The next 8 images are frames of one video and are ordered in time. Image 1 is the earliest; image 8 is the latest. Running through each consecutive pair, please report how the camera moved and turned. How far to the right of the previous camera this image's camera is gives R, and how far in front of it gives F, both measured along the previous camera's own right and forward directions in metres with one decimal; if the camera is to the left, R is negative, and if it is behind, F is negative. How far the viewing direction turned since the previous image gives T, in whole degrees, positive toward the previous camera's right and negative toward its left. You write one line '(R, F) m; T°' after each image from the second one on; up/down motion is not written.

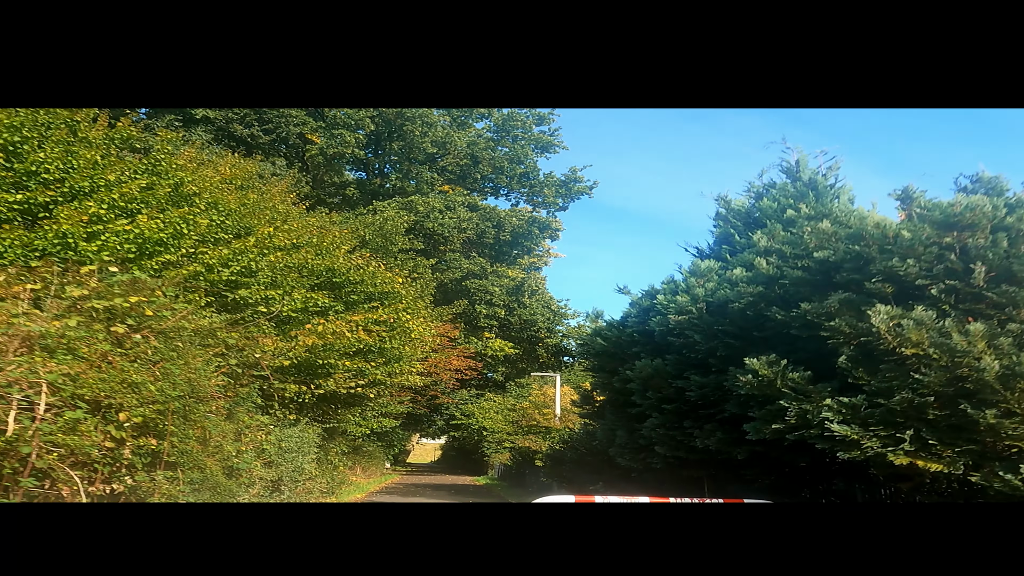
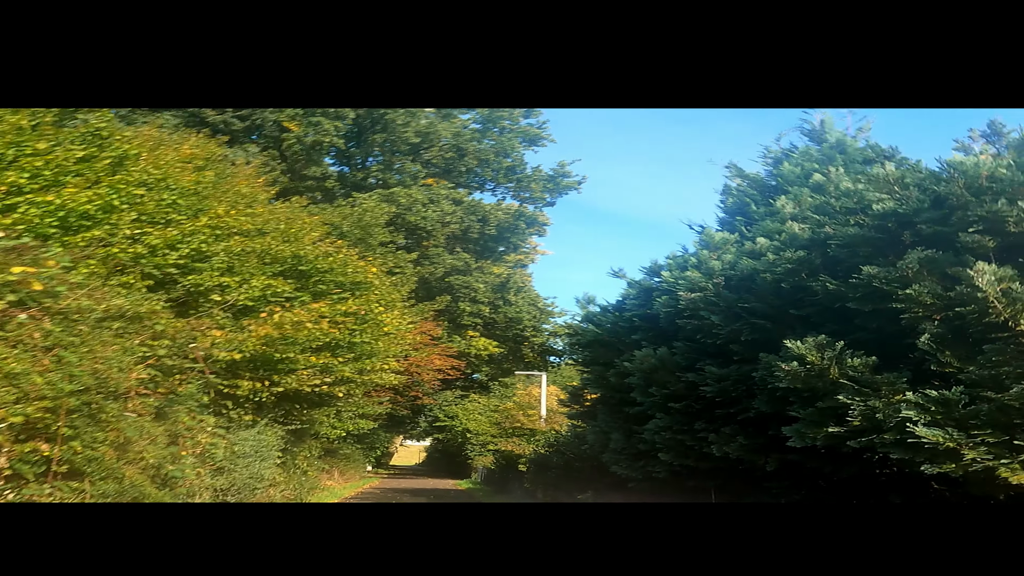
(+0.1, +0.7) m; +1°
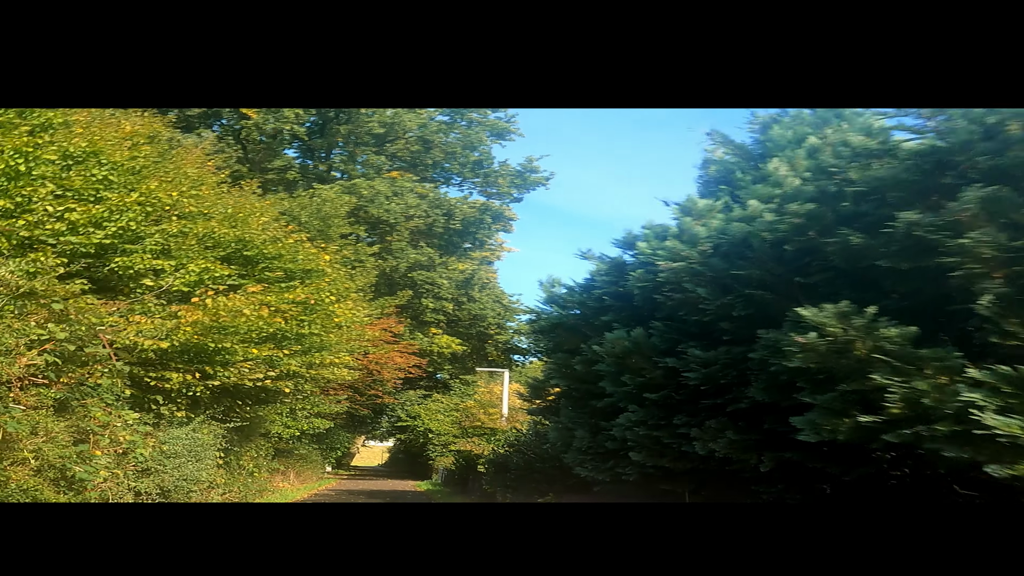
(+0.1, +0.5) m; +3°
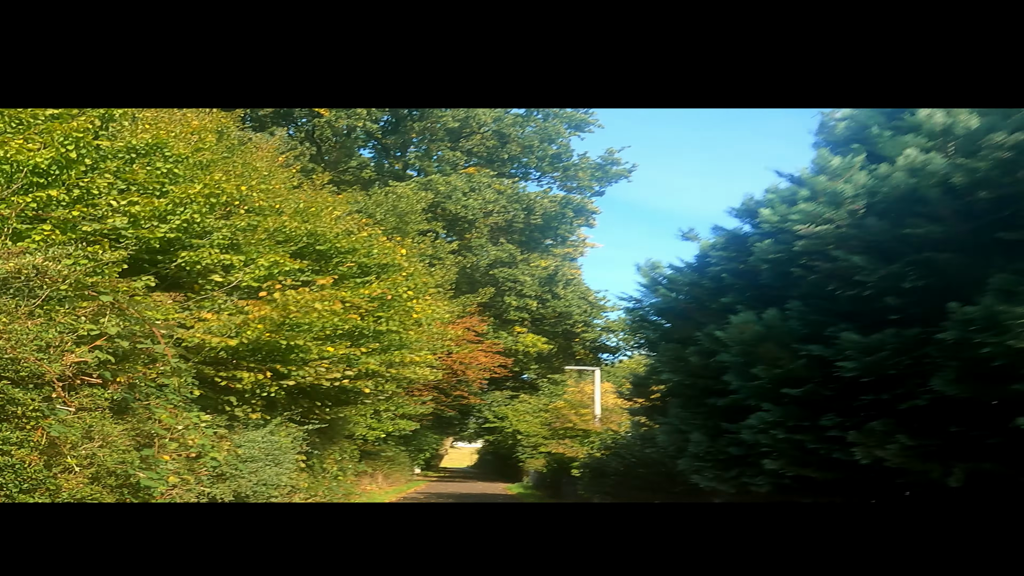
(0.0, +0.6) m; -7°
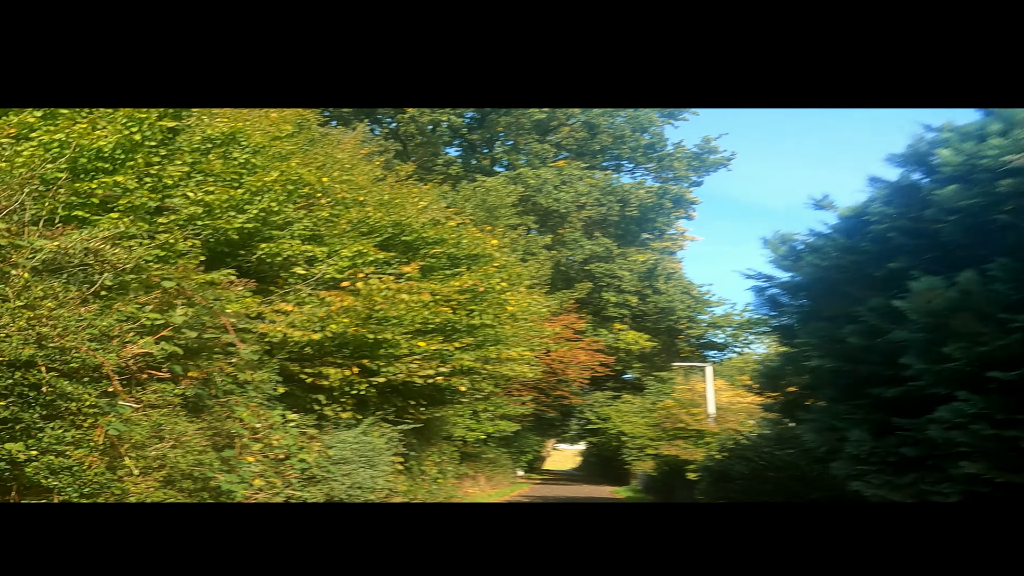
(0.0, +0.5) m; -8°
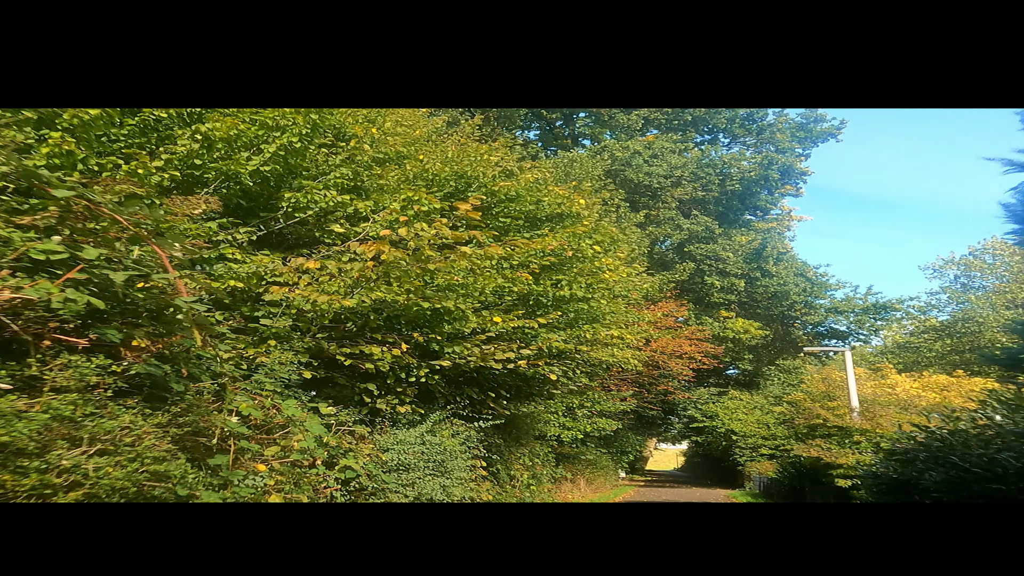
(0.0, +1.3) m; -7°
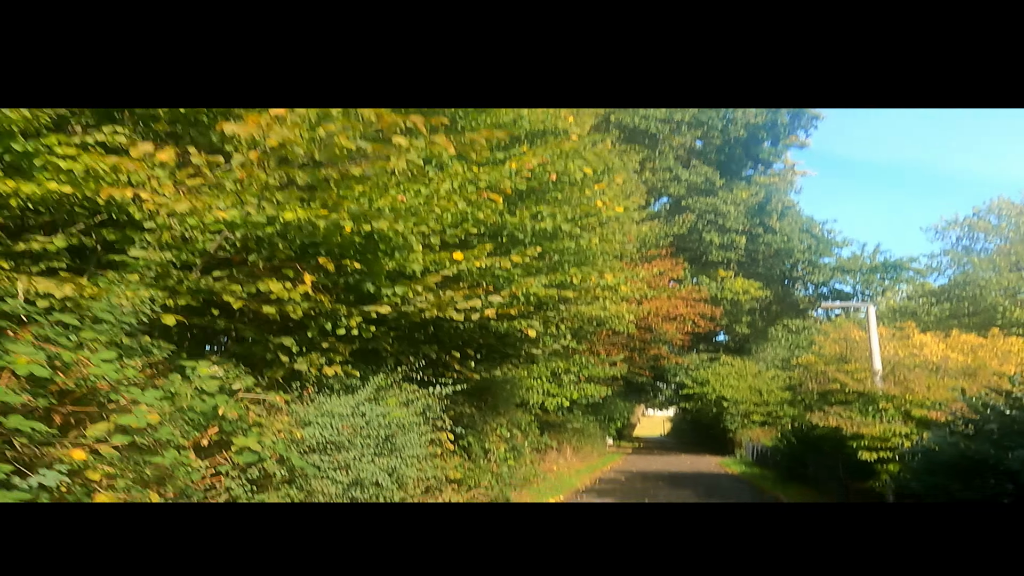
(+0.1, +1.1) m; +1°
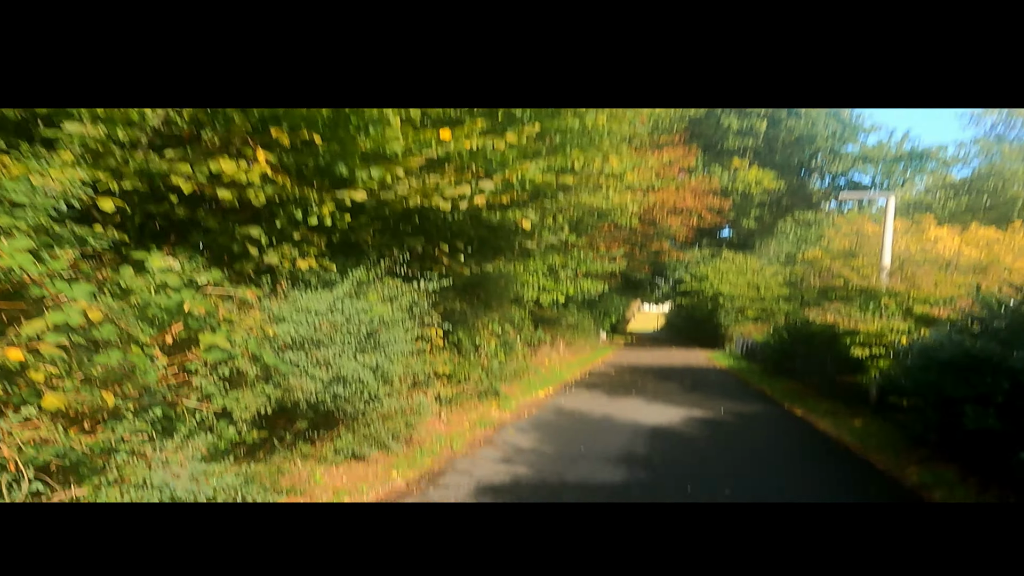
(0.0, +0.3) m; 0°
